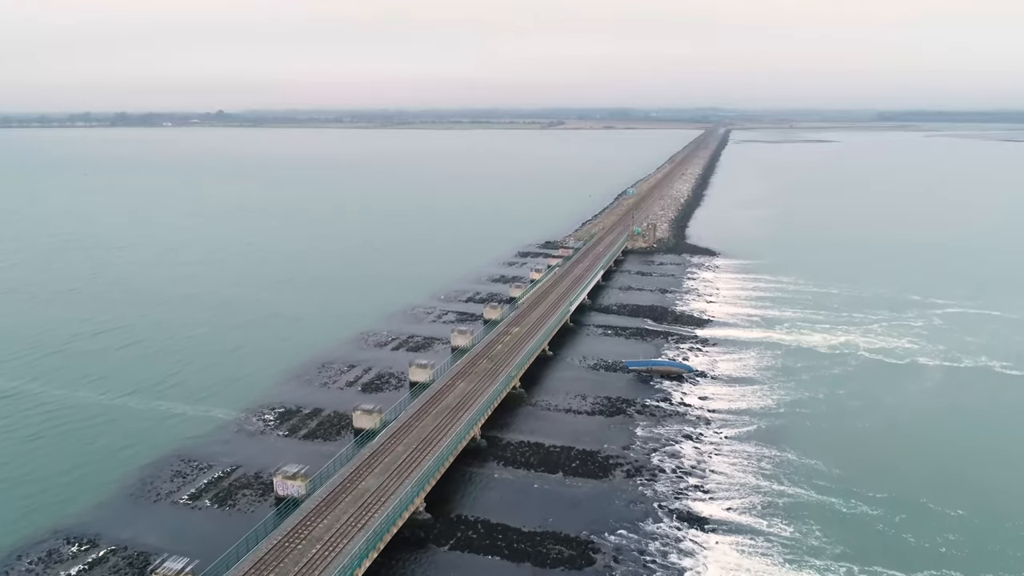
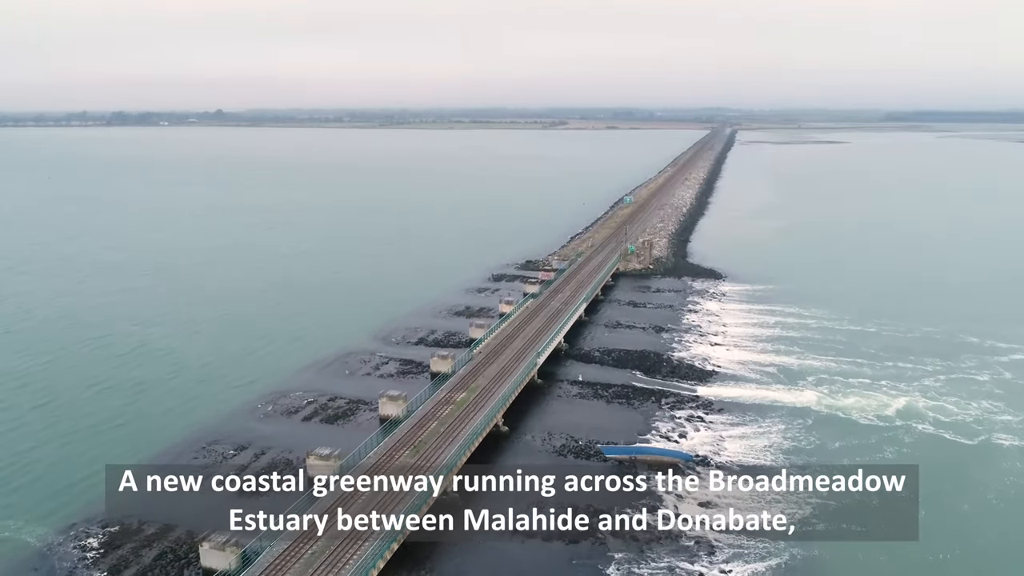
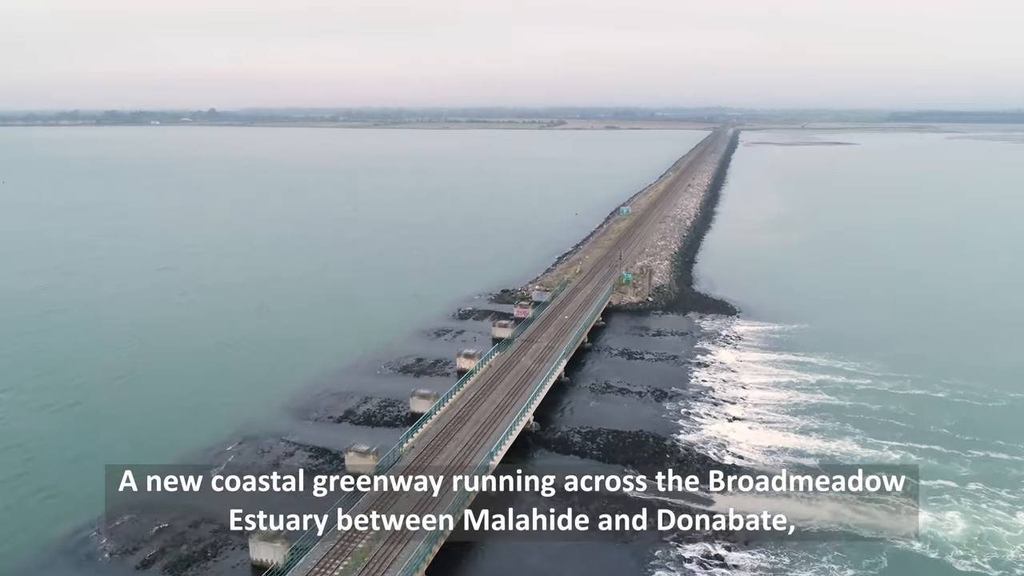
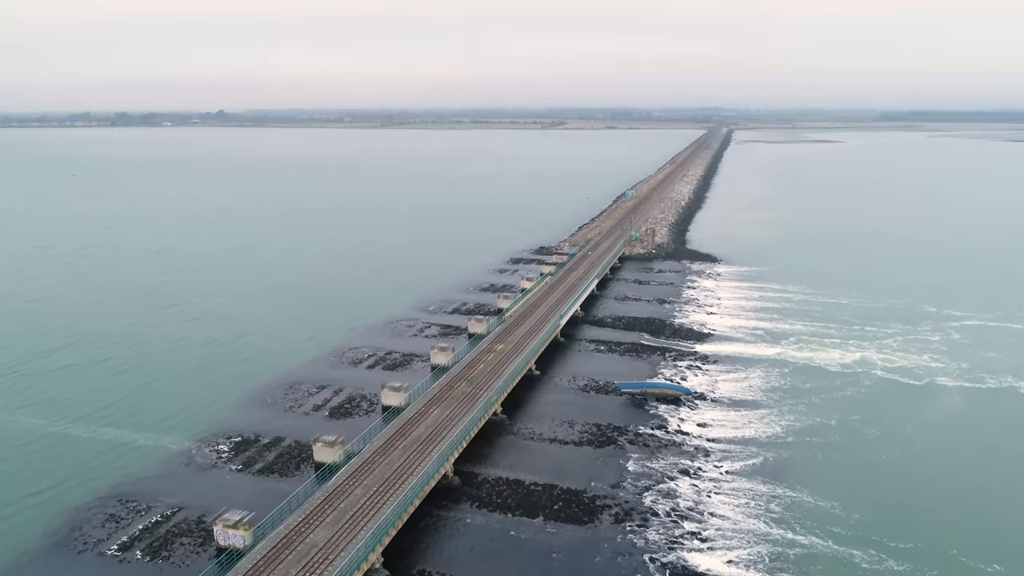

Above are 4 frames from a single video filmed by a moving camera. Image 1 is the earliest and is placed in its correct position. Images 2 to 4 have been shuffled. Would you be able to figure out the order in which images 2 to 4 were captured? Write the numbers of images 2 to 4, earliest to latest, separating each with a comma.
4, 2, 3
